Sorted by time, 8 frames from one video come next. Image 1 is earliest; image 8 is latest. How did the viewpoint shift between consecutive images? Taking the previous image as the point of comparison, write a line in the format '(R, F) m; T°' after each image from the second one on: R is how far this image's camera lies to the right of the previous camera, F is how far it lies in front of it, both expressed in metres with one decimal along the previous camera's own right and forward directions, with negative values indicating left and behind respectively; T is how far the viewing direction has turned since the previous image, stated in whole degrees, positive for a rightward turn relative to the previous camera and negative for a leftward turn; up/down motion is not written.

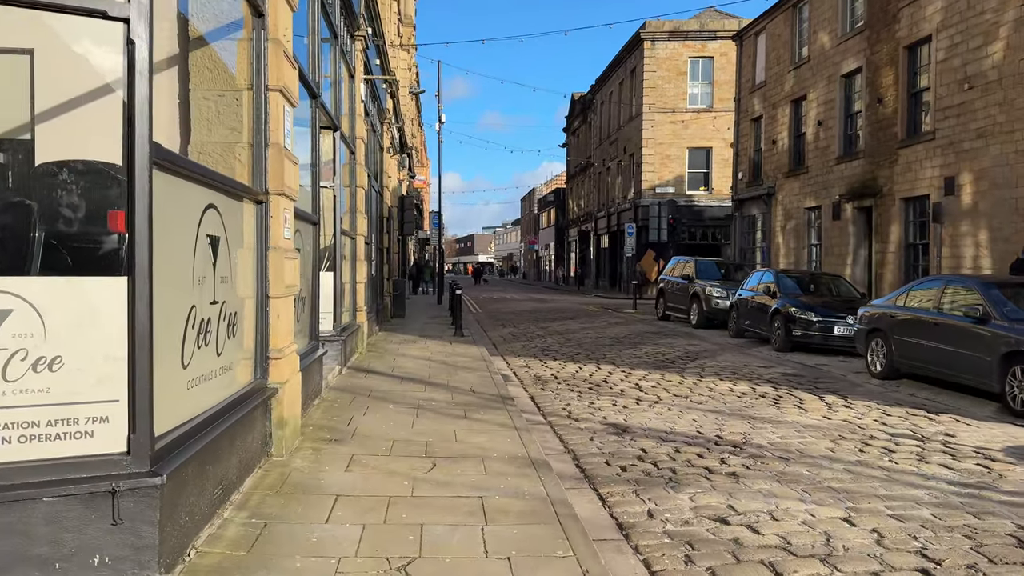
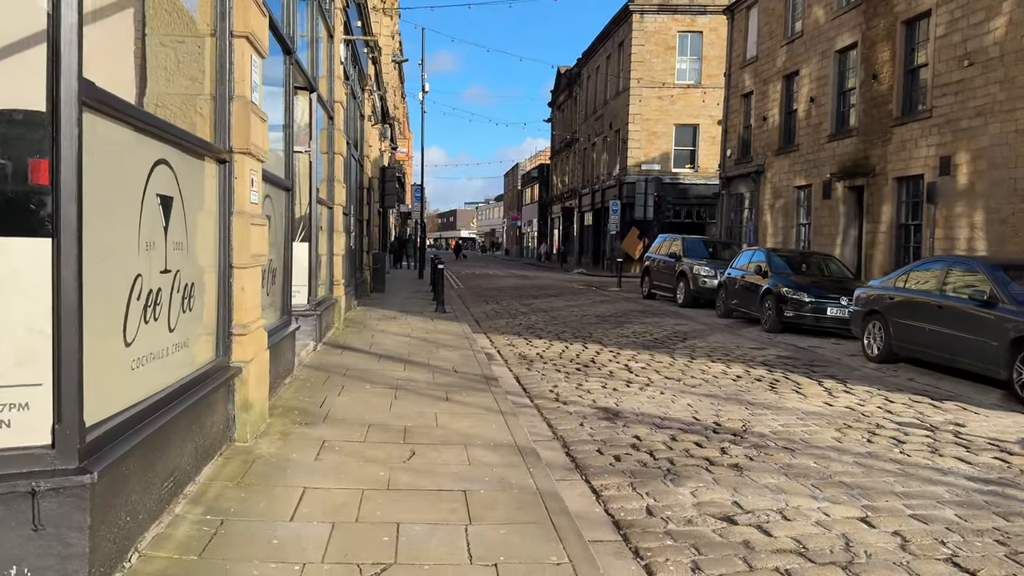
(0.0, +0.5) m; +1°
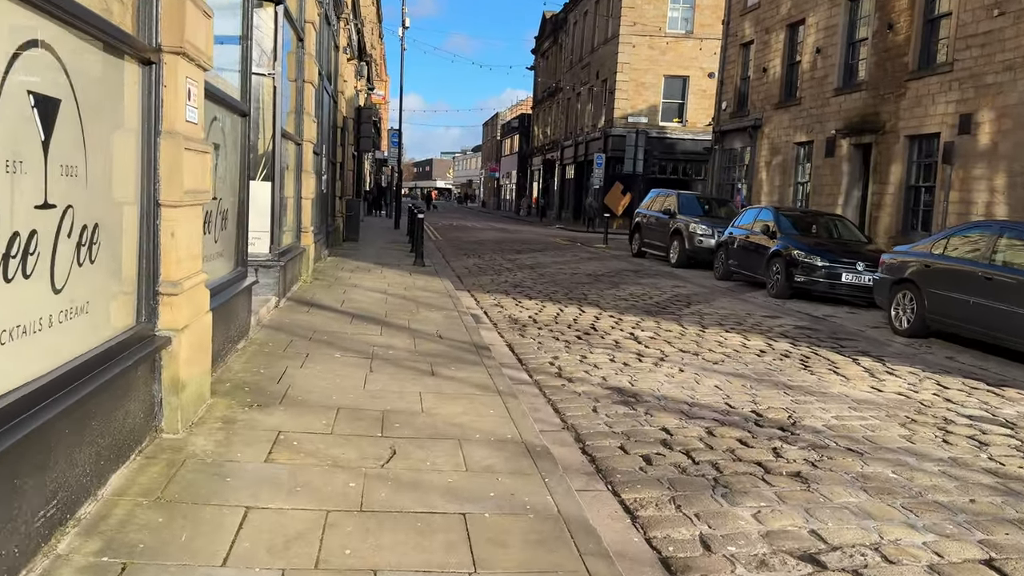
(-0.2, +1.2) m; +2°
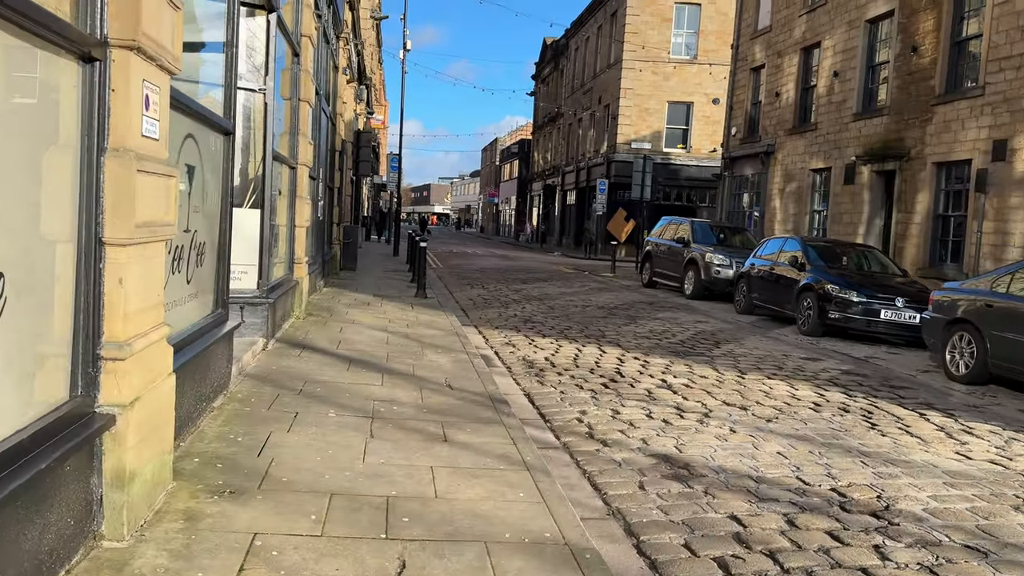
(-0.2, +0.9) m; 0°
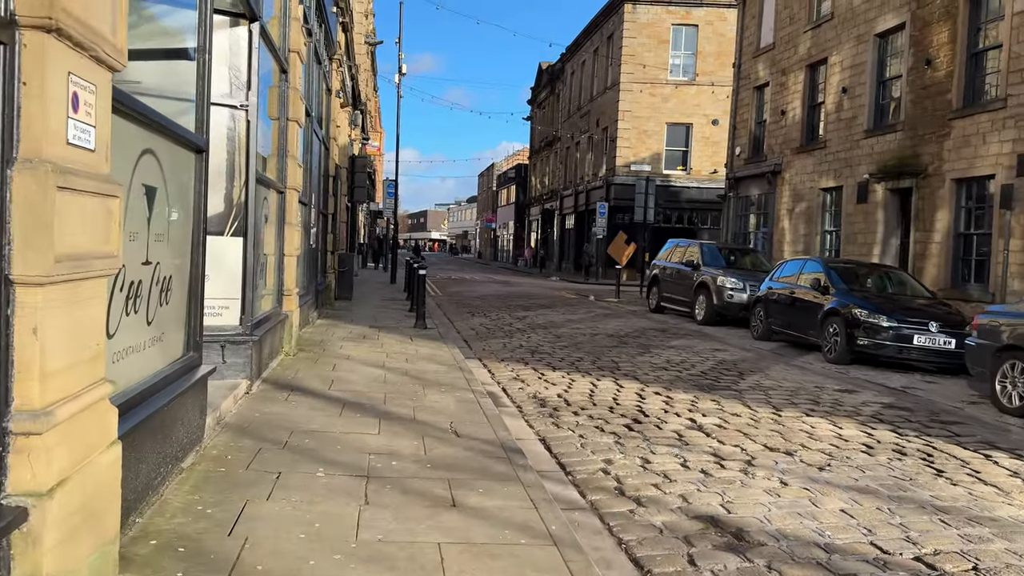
(-0.1, +0.7) m; 0°
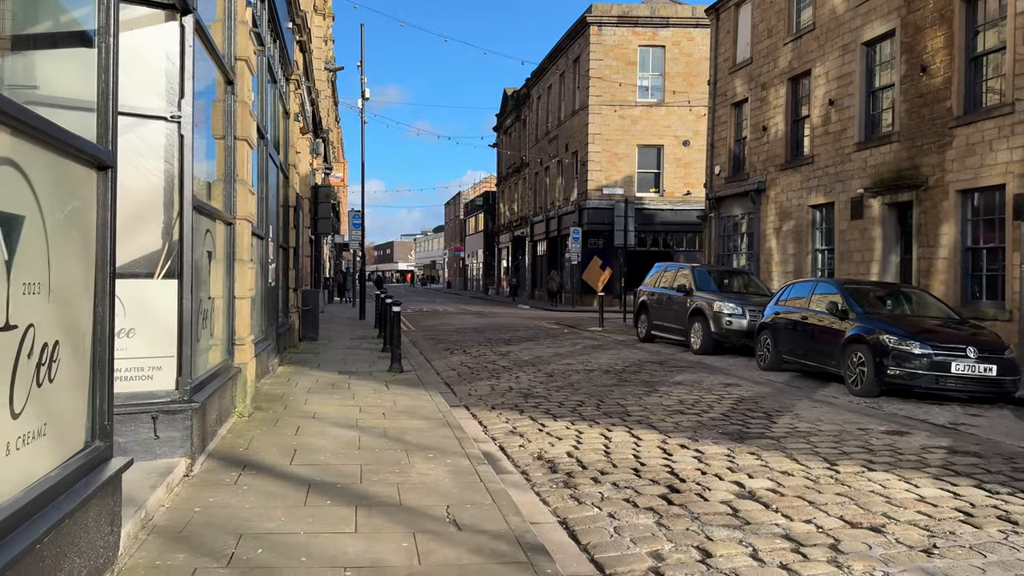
(-0.2, +1.2) m; +2°
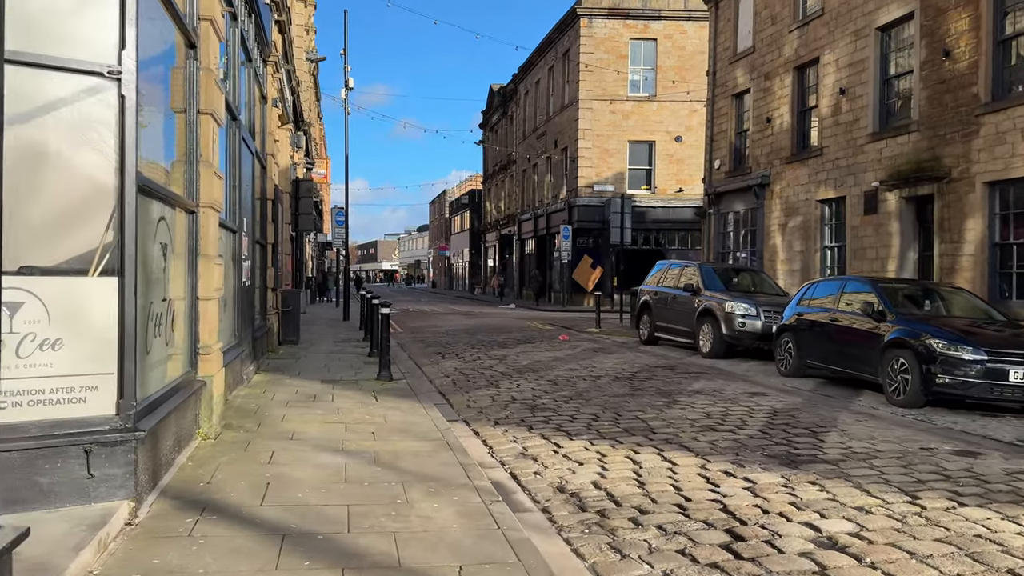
(-0.2, +1.1) m; +1°
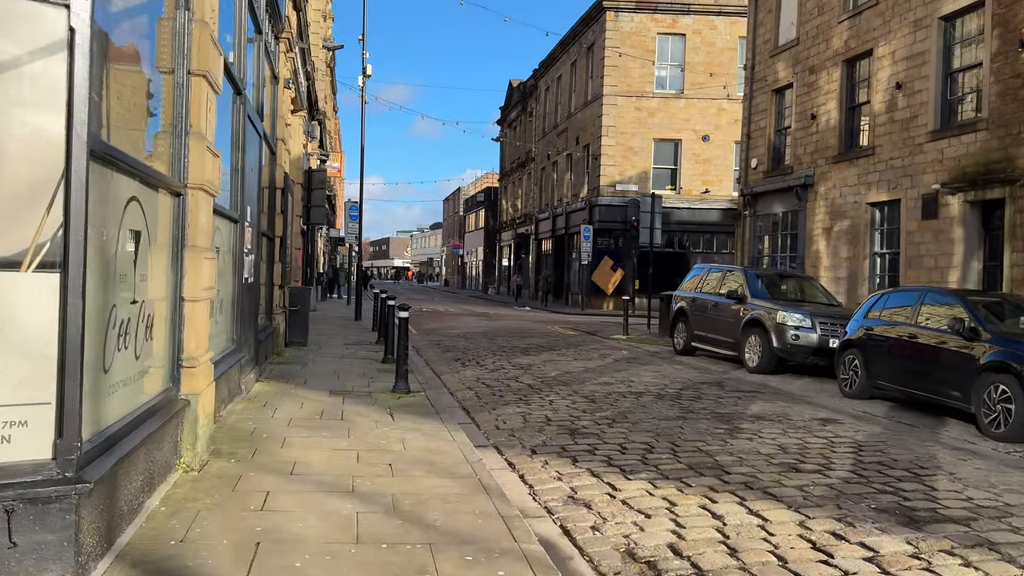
(-0.3, +1.2) m; -1°
